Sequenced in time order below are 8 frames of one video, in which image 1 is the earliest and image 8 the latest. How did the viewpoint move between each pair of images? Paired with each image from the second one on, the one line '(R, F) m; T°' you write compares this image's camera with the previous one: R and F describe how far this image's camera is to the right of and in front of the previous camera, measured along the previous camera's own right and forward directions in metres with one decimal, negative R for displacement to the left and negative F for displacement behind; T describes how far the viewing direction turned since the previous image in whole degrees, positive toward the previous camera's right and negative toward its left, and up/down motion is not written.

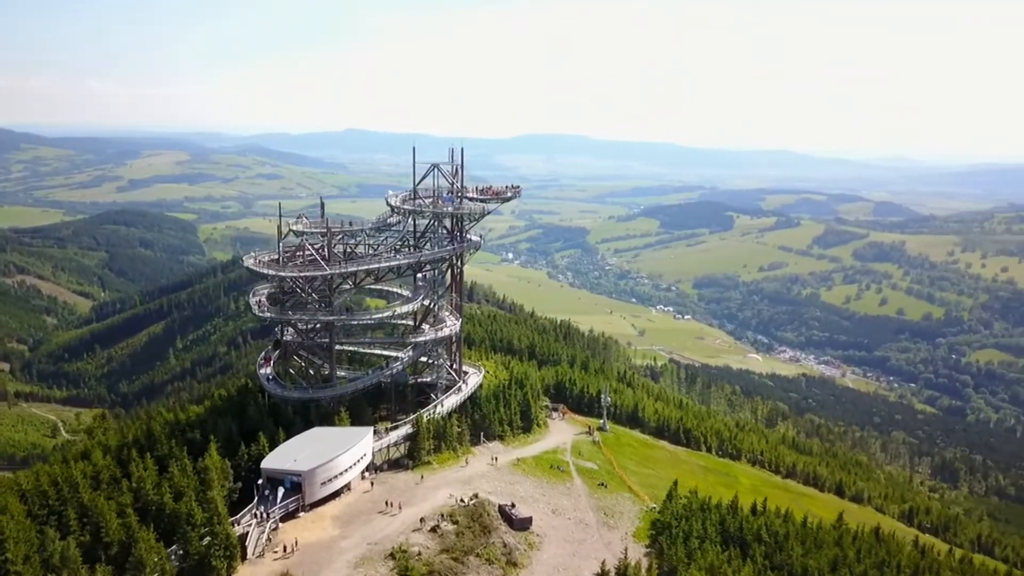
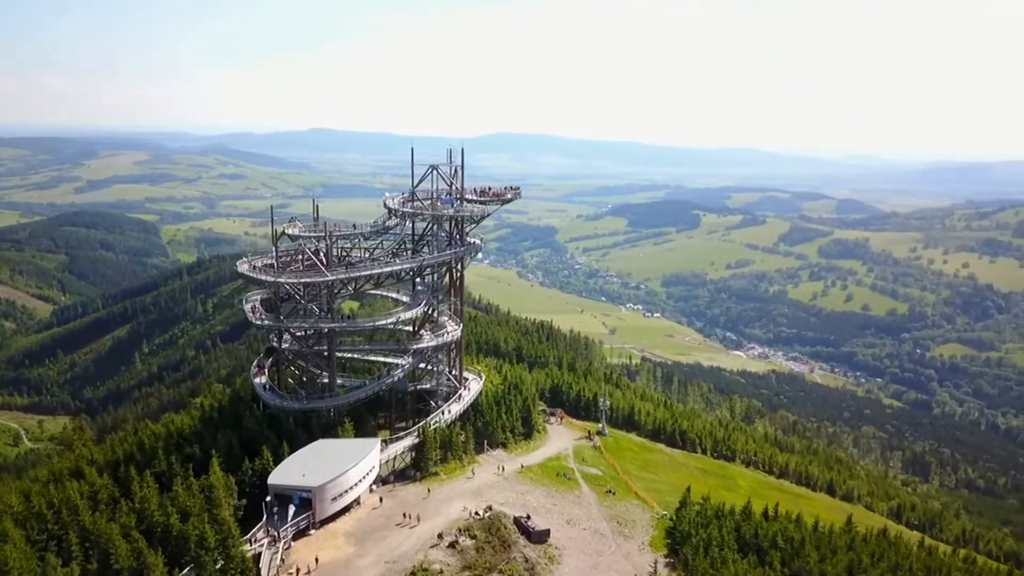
(-2.4, +1.1) m; +2°
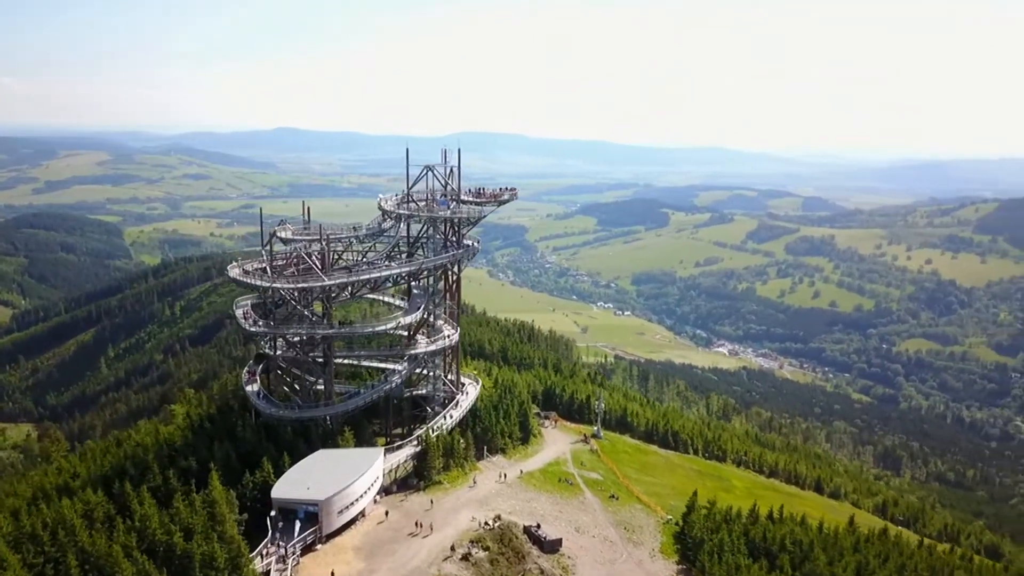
(-2.0, +0.9) m; +2°
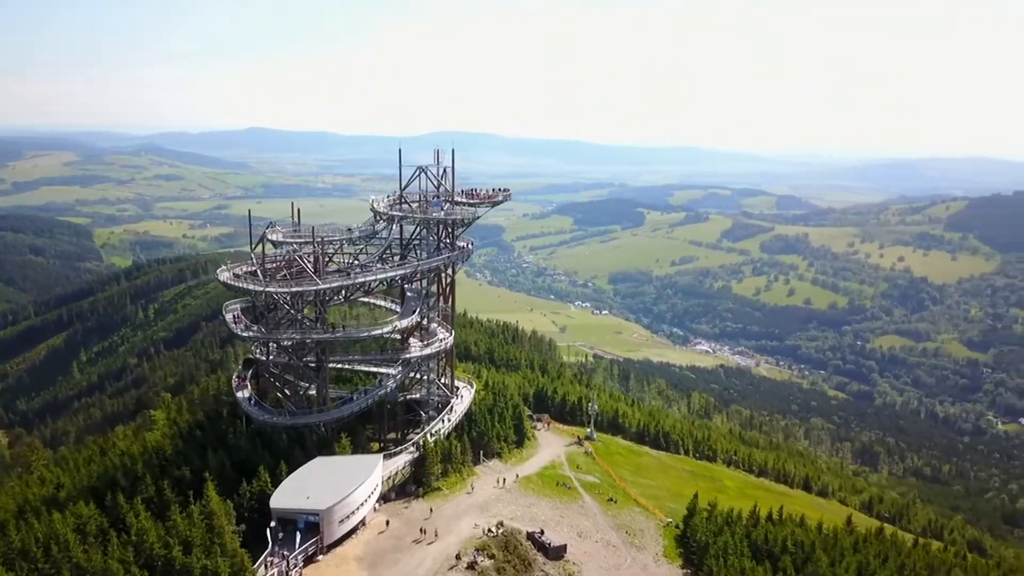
(-1.3, +0.6) m; +2°
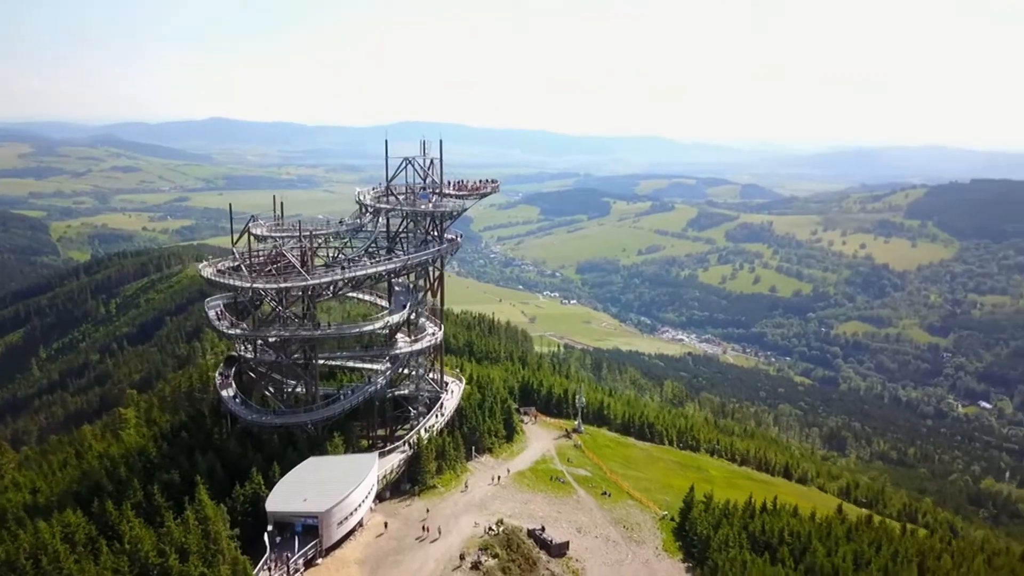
(-1.6, +0.7) m; +2°
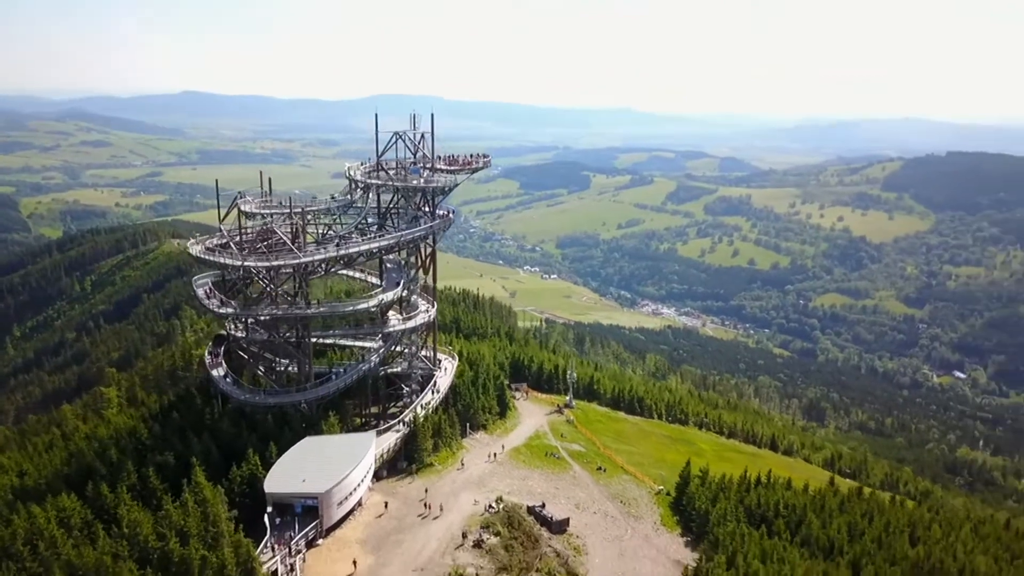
(-1.0, +0.5) m; +2°
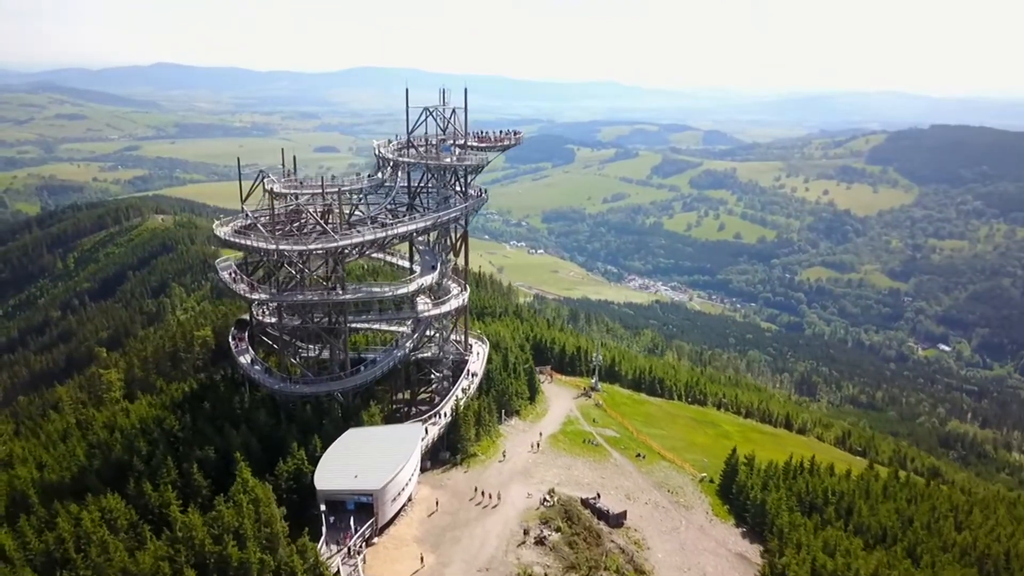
(-3.5, +1.6) m; +1°
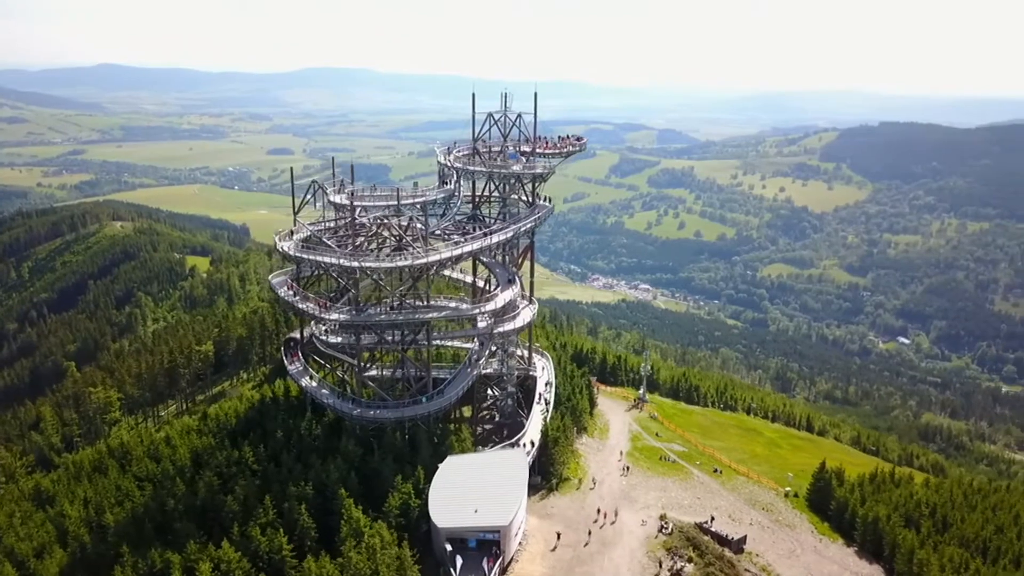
(-7.3, +2.0) m; +3°
